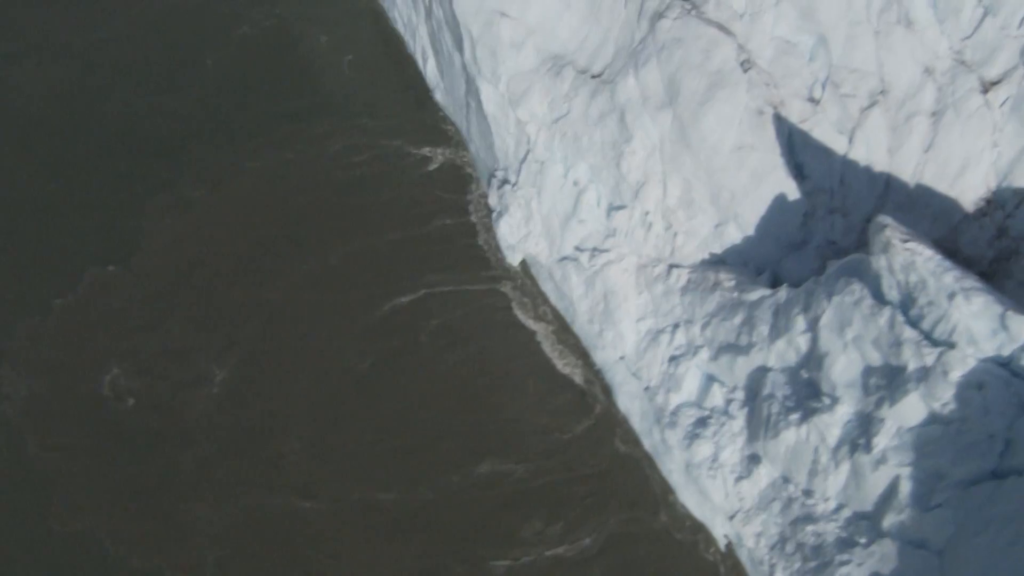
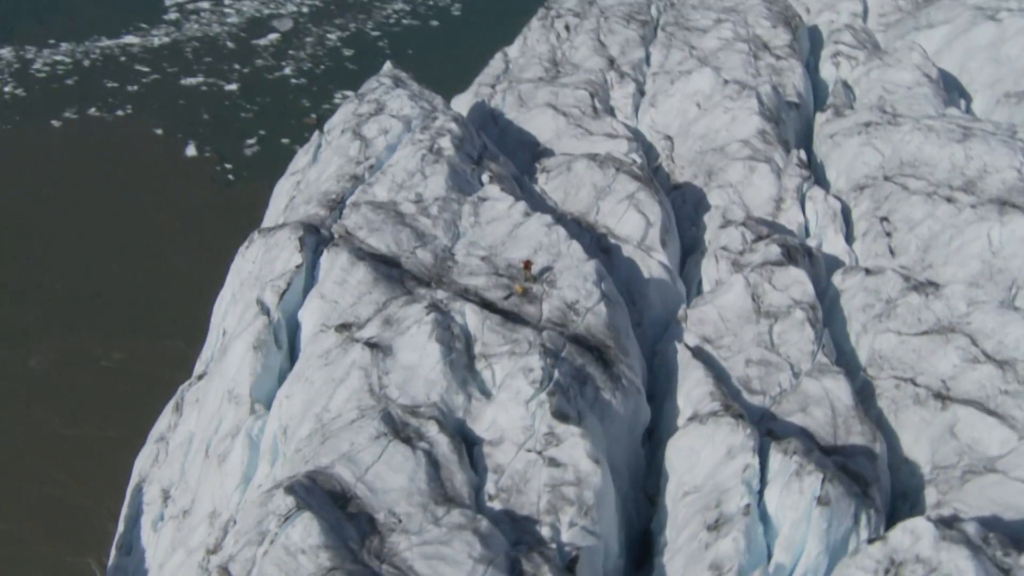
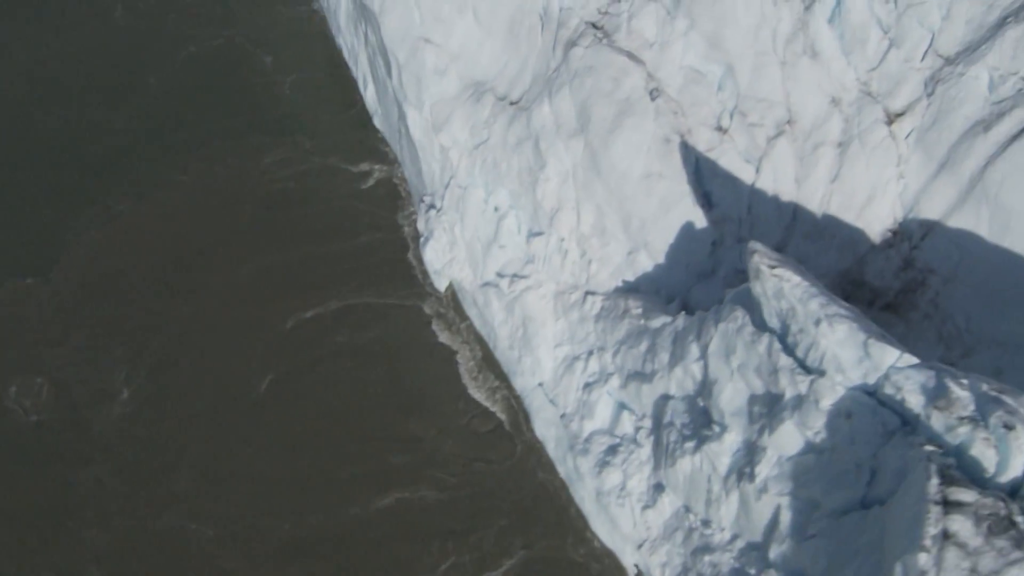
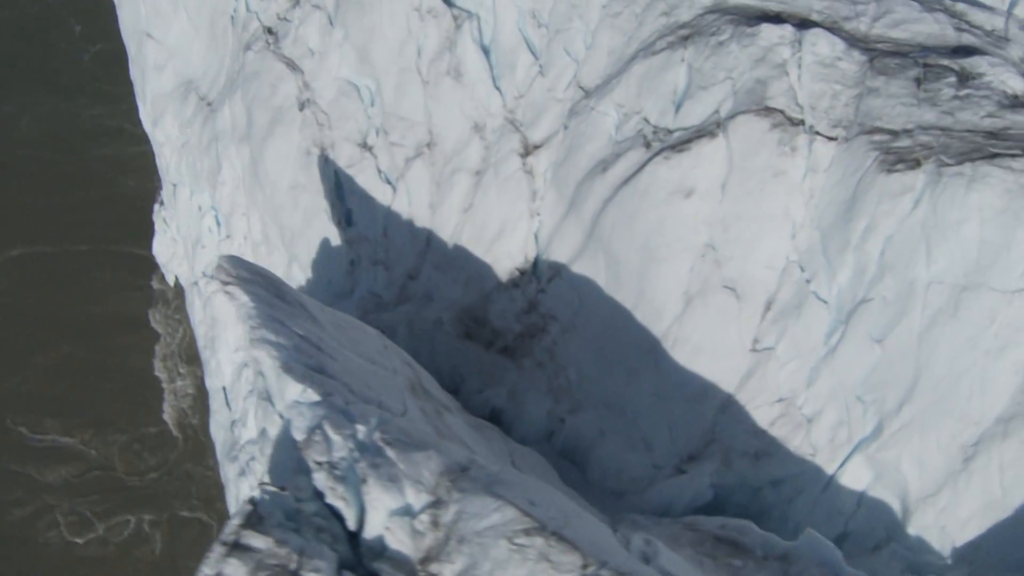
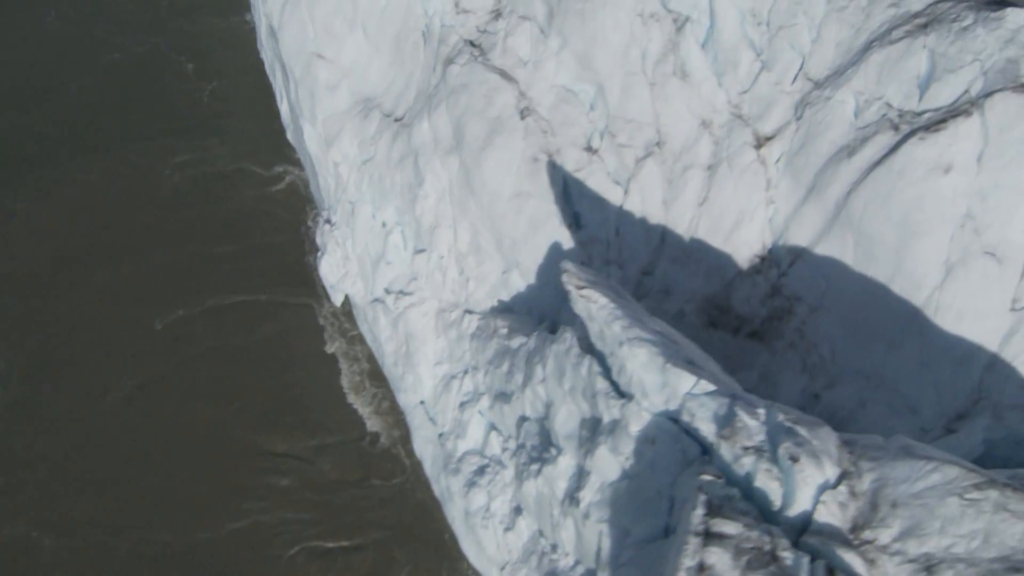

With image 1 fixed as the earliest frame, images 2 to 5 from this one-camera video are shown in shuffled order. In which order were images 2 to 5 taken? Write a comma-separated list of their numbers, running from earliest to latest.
3, 5, 4, 2
